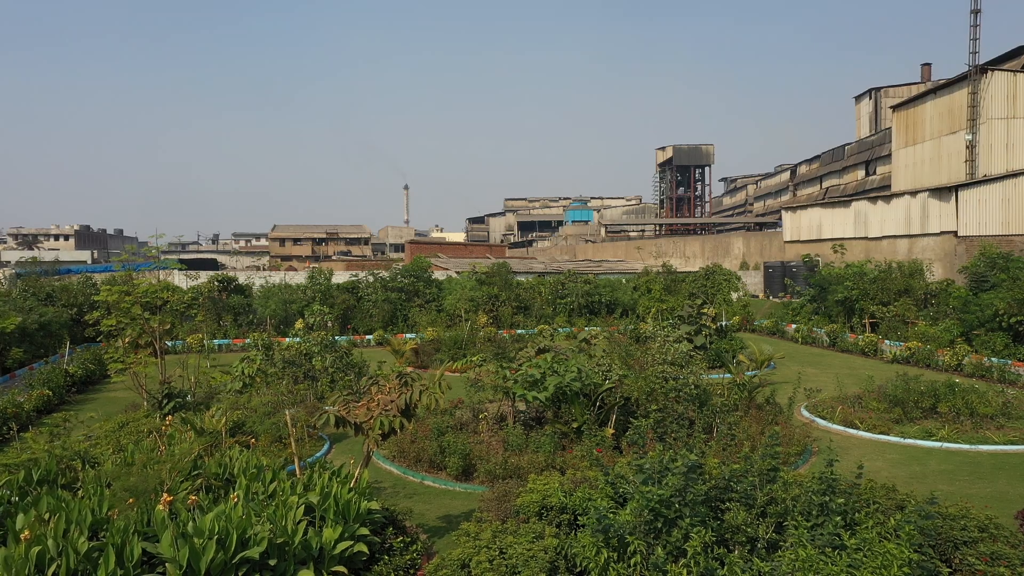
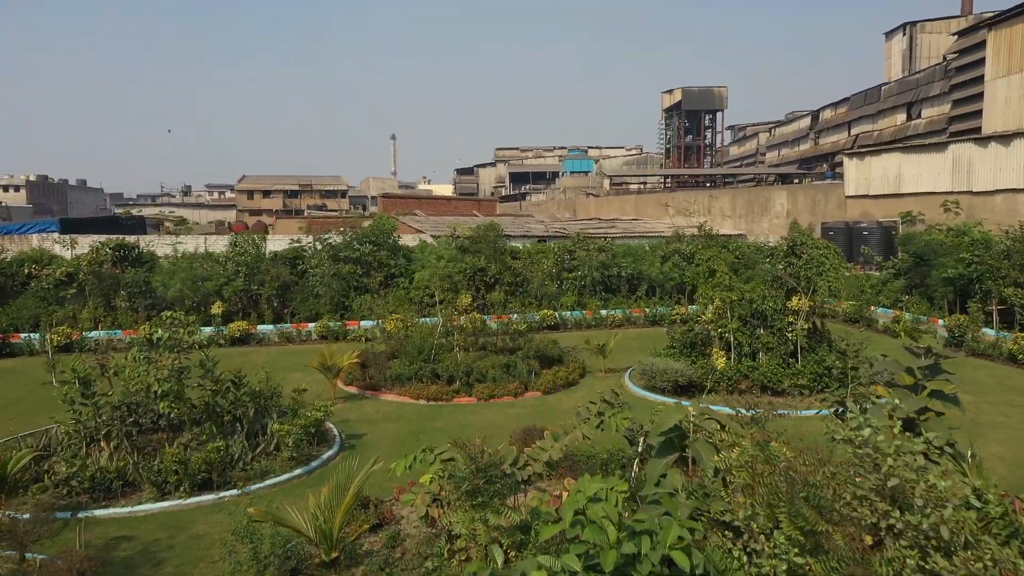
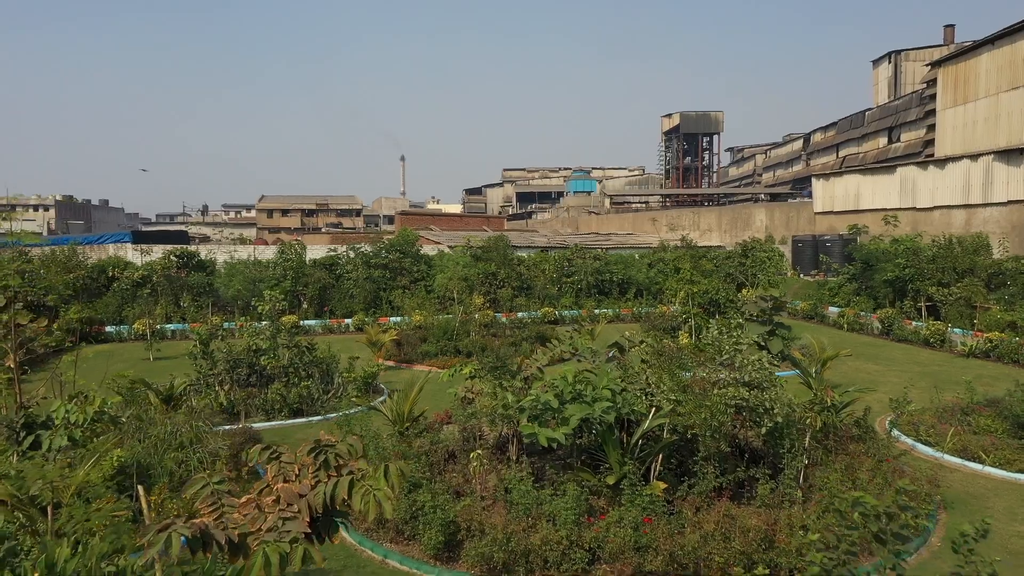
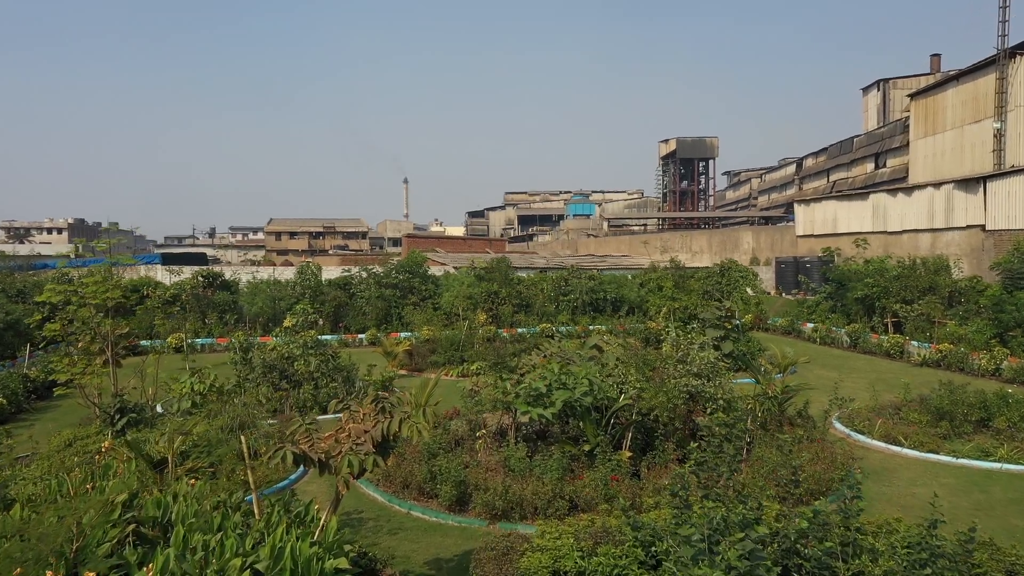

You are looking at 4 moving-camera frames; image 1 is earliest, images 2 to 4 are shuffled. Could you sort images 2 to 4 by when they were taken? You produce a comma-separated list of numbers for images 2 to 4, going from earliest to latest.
4, 3, 2
